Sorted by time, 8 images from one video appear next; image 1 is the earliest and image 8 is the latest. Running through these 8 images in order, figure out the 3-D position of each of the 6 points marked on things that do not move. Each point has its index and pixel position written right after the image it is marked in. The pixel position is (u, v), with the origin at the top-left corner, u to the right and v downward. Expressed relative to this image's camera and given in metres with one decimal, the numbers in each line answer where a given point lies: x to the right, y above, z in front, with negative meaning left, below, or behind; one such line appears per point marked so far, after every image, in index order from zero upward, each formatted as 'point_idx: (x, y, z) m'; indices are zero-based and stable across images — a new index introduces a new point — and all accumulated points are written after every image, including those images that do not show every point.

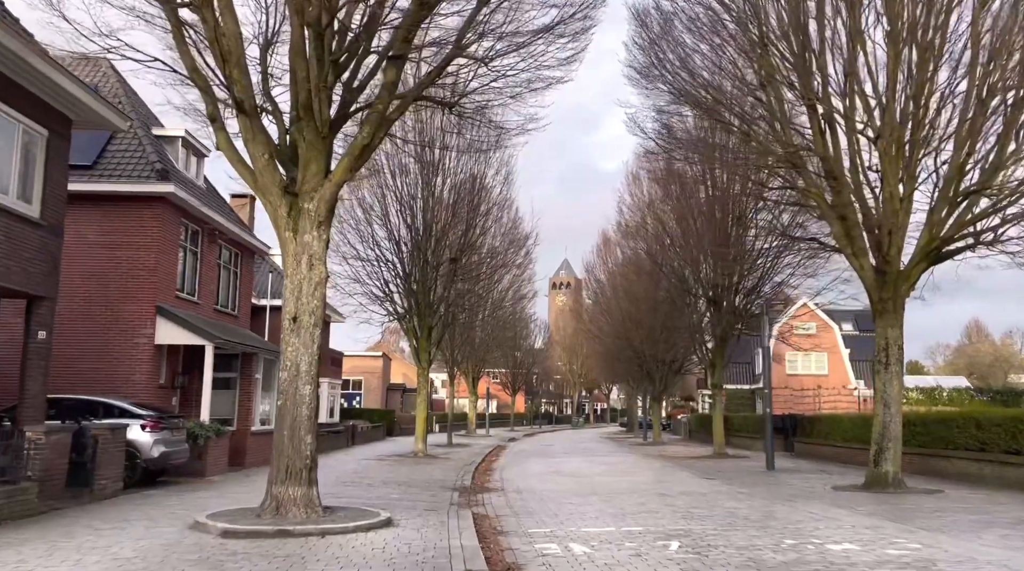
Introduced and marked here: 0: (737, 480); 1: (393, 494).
0: (+4.7, -4.1, +19.9) m
1: (-2.0, -3.5, +16.0) m
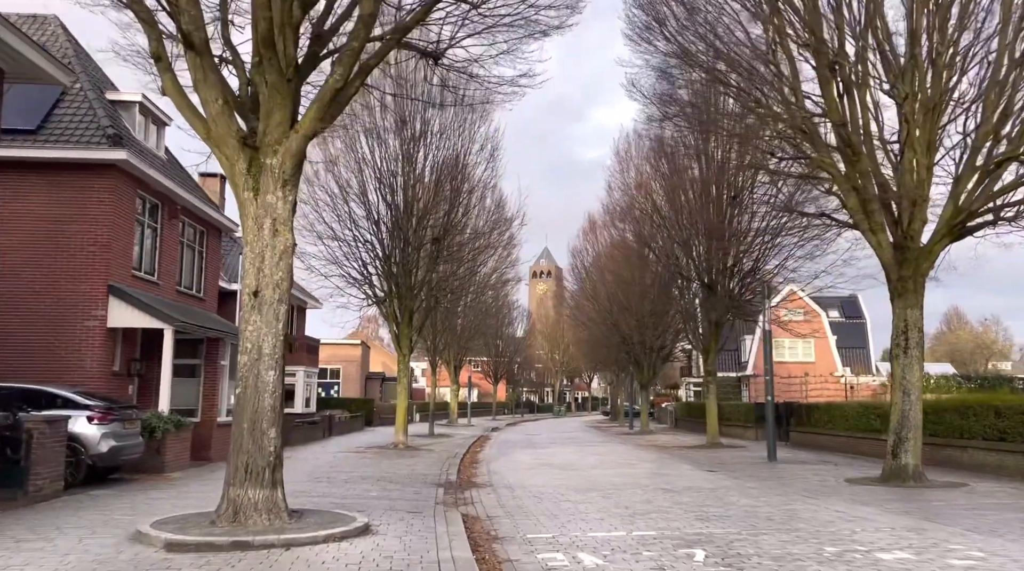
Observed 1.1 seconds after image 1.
0: (+4.5, -3.6, +18.5) m
1: (-2.2, -3.2, +14.5) m
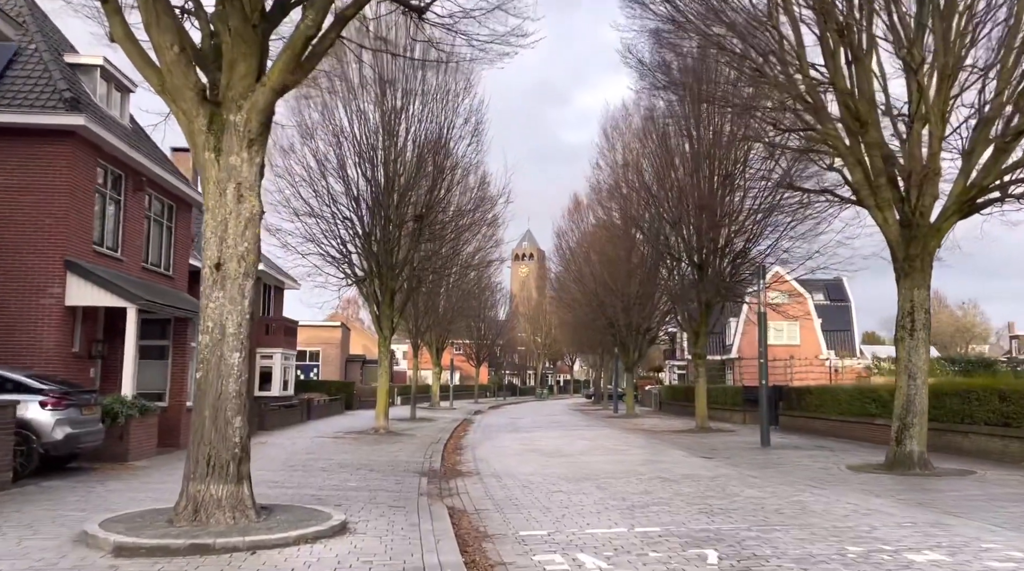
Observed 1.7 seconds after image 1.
0: (+4.2, -3.2, +17.8) m
1: (-2.4, -2.8, +13.6) m
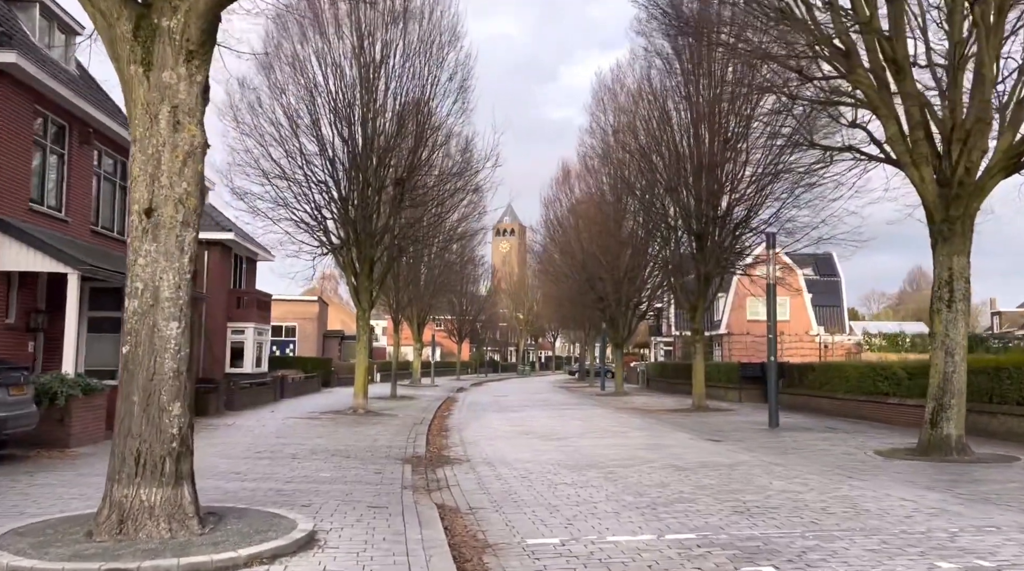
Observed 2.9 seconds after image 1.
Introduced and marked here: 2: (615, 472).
0: (+4.1, -2.7, +16.3) m
1: (-2.4, -2.4, +12.0) m
2: (+1.3, -2.3, +11.9) m
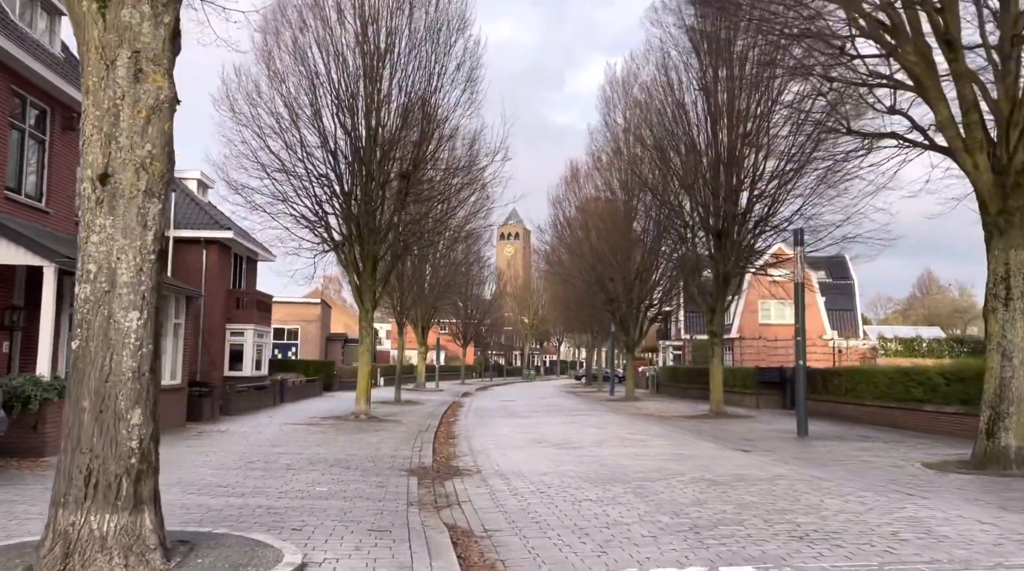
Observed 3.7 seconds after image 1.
0: (+4.3, -2.7, +15.1) m
1: (-2.2, -2.3, +10.8) m
2: (+1.5, -2.3, +10.7) m
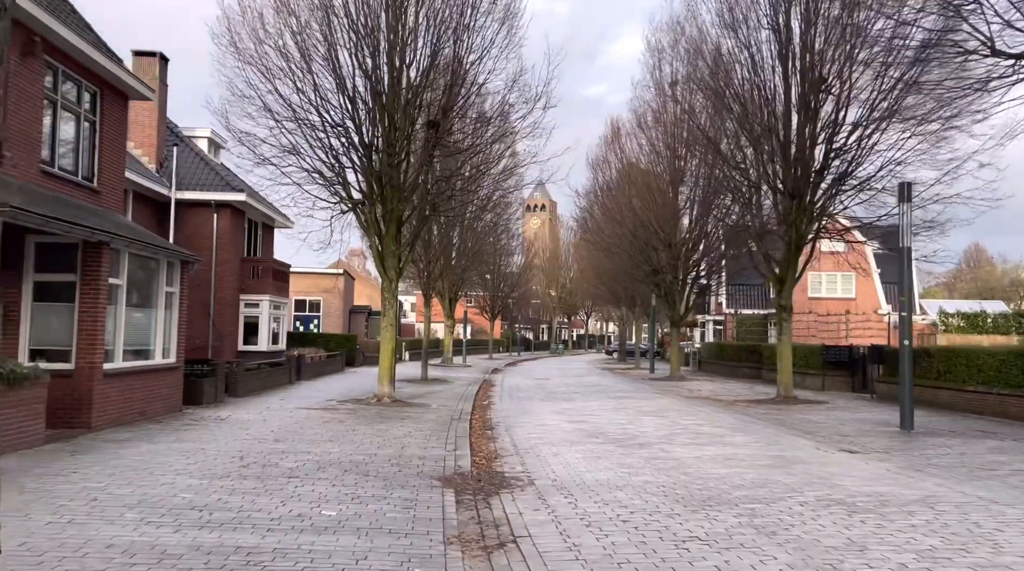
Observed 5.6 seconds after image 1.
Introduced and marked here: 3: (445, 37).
0: (+5.0, -2.2, +12.2) m
1: (-1.6, -1.9, +8.1) m
2: (+2.1, -1.9, +7.9) m
3: (-1.3, +5.0, +19.3) m
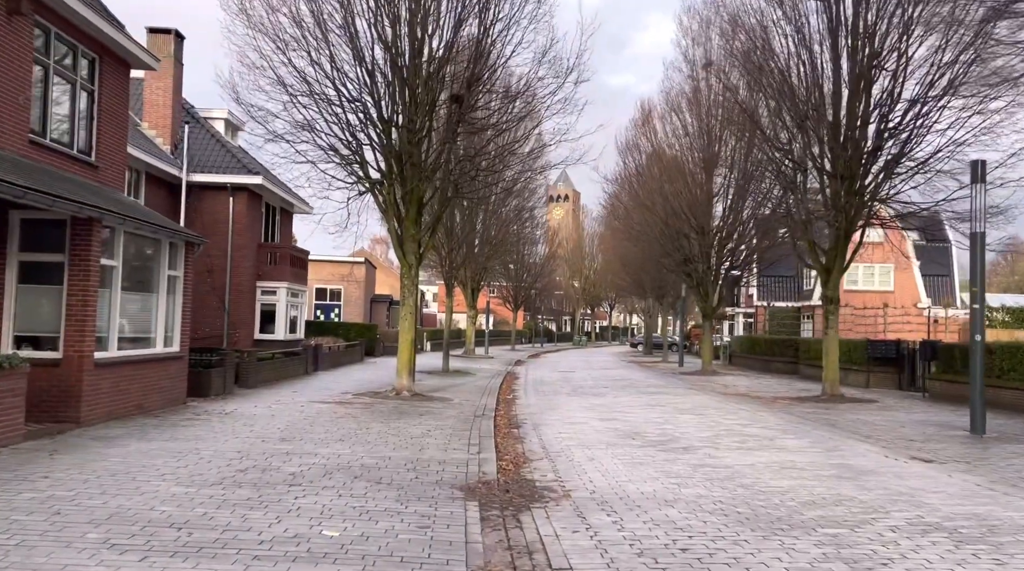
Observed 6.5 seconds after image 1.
0: (+5.3, -2.0, +10.8) m
1: (-1.4, -1.7, +6.8) m
2: (+2.3, -1.8, +6.5) m
3: (-0.8, +5.3, +18.0) m
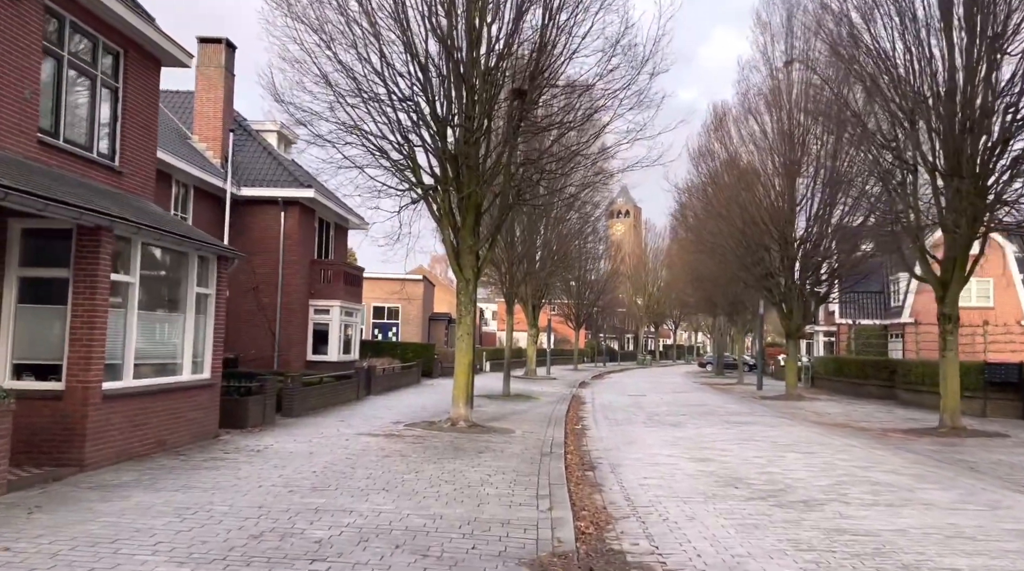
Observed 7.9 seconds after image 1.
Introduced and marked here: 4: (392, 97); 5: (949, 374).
0: (+6.1, -2.2, +8.3) m
1: (-0.9, -1.8, +4.8) m
2: (+2.8, -1.8, +4.3) m
3: (+0.4, +5.0, +16.0) m
4: (-2.0, +3.2, +16.1) m
5: (+8.2, -1.7, +17.9) m
